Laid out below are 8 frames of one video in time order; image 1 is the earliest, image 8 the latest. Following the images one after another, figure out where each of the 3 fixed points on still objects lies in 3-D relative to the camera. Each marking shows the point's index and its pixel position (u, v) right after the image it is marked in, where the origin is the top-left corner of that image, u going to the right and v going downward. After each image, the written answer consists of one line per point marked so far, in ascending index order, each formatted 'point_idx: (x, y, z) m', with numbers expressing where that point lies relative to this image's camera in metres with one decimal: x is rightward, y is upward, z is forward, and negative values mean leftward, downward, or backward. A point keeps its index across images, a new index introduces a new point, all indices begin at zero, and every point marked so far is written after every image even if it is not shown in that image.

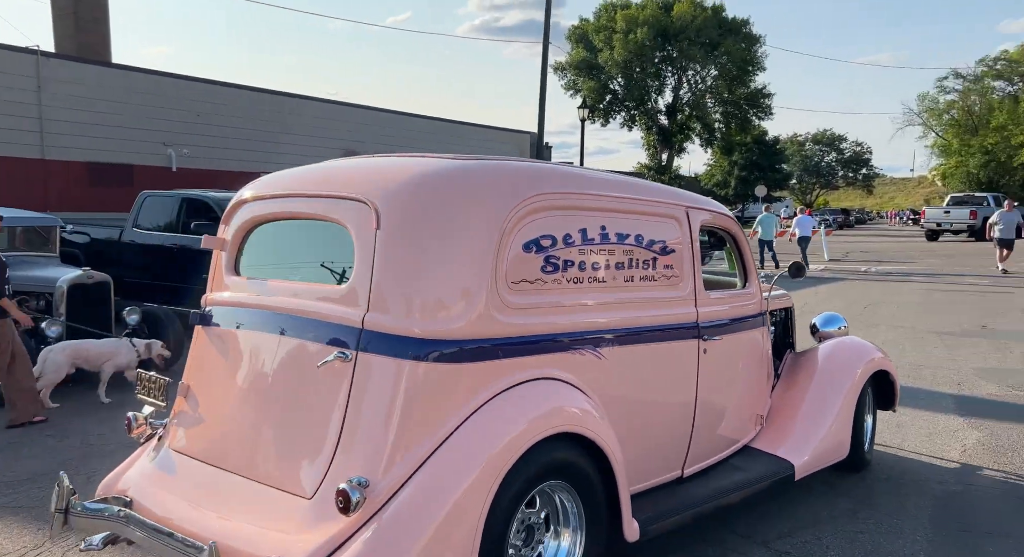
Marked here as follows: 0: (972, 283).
0: (+9.4, -0.2, +16.7) m
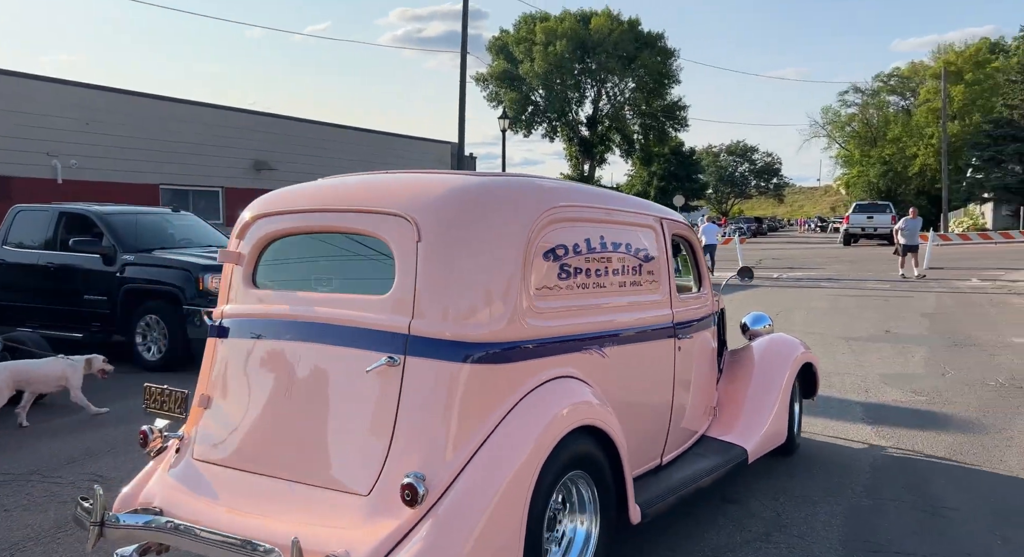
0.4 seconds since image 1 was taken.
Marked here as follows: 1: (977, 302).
0: (+7.9, -0.3, +17.7) m
1: (+8.1, -0.5, +14.2) m
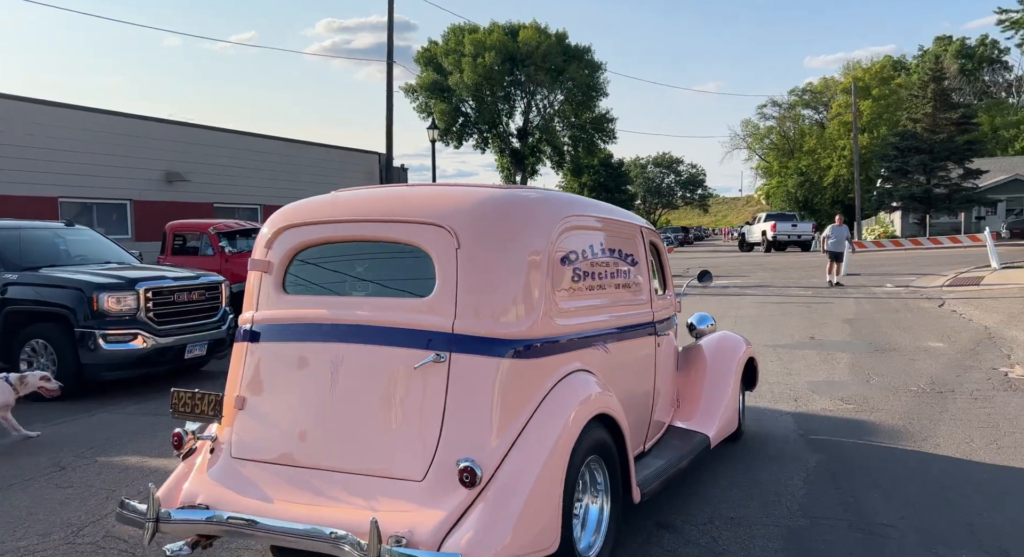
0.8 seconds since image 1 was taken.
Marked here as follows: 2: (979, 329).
0: (+6.5, -0.4, +18.3) m
1: (+6.9, -0.6, +14.9) m
2: (+6.7, -0.7, +11.7) m
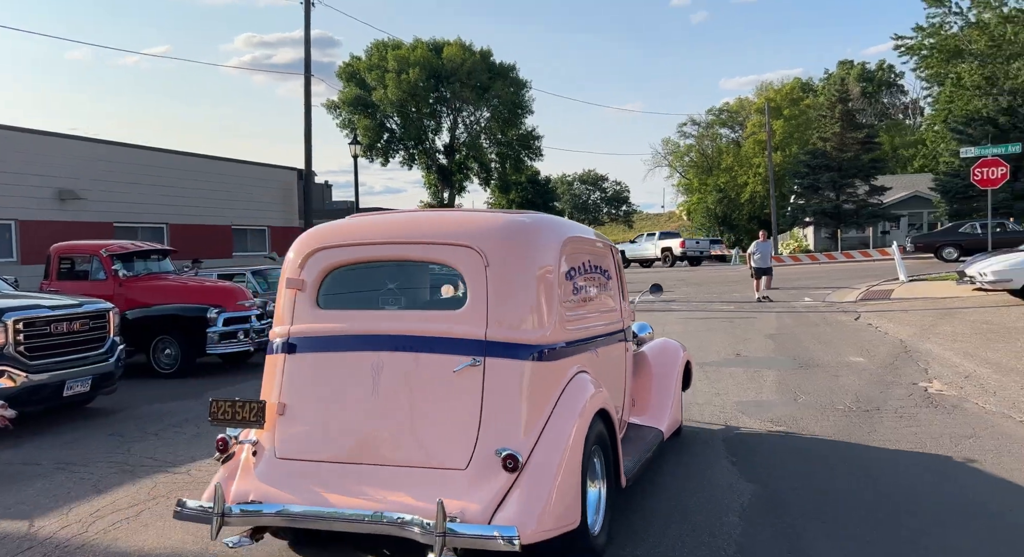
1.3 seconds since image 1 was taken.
0: (+4.9, -0.7, +18.7) m
1: (+5.7, -0.8, +15.4) m
2: (+5.8, -0.9, +12.1) m
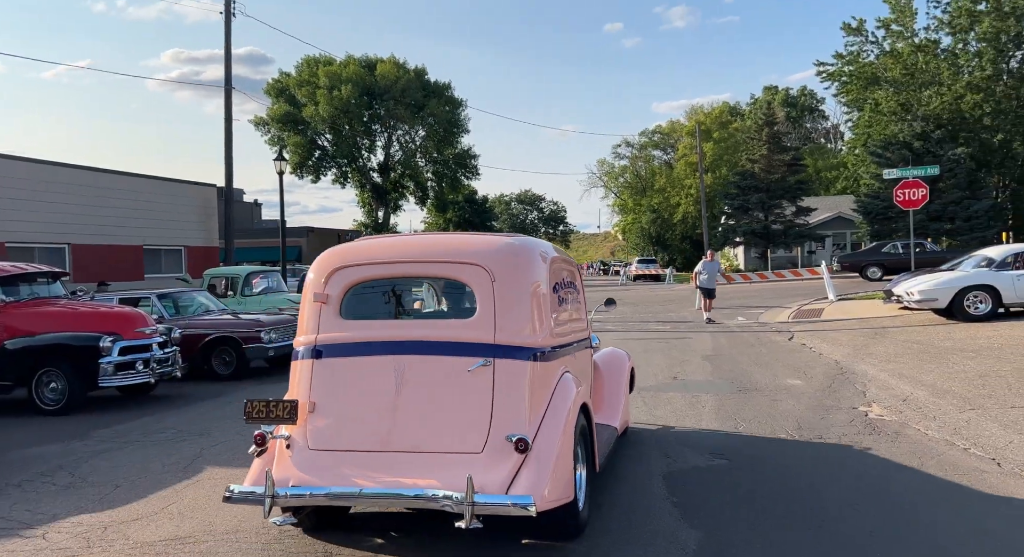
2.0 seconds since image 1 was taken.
0: (+3.5, -1.2, +18.8) m
1: (+4.6, -1.2, +15.5) m
2: (+4.9, -1.2, +12.3) m
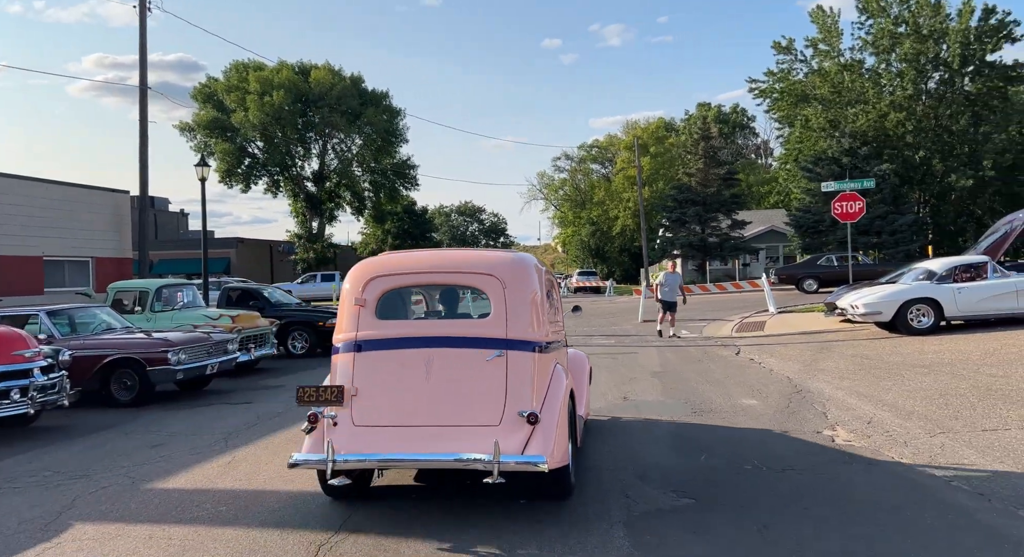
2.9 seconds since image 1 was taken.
0: (+2.2, -1.5, +18.4) m
1: (+3.5, -1.5, +15.2) m
2: (+4.0, -1.4, +12.0) m
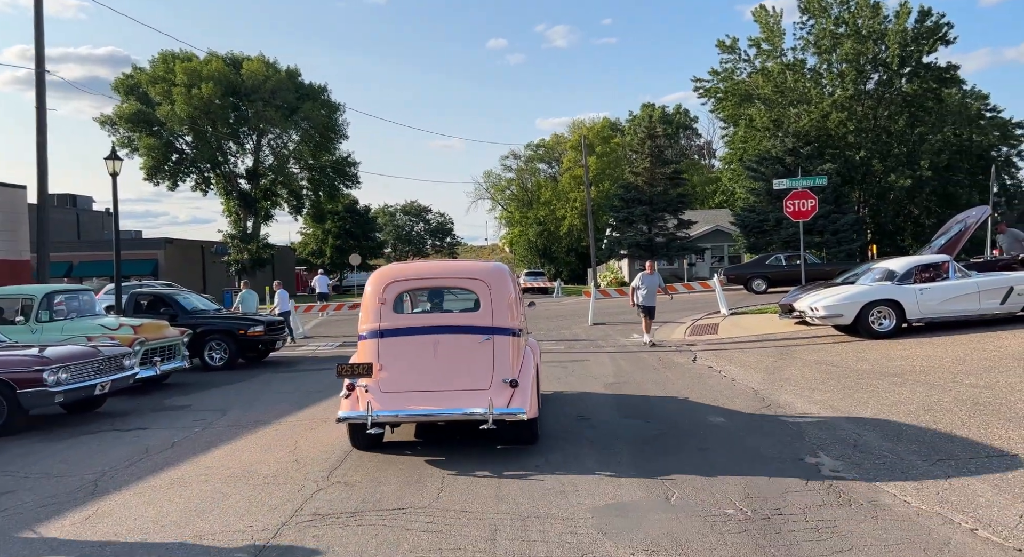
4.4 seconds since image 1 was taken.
0: (+0.9, -1.6, +17.3) m
1: (+2.4, -1.5, +14.1) m
2: (+3.2, -1.4, +11.0) m
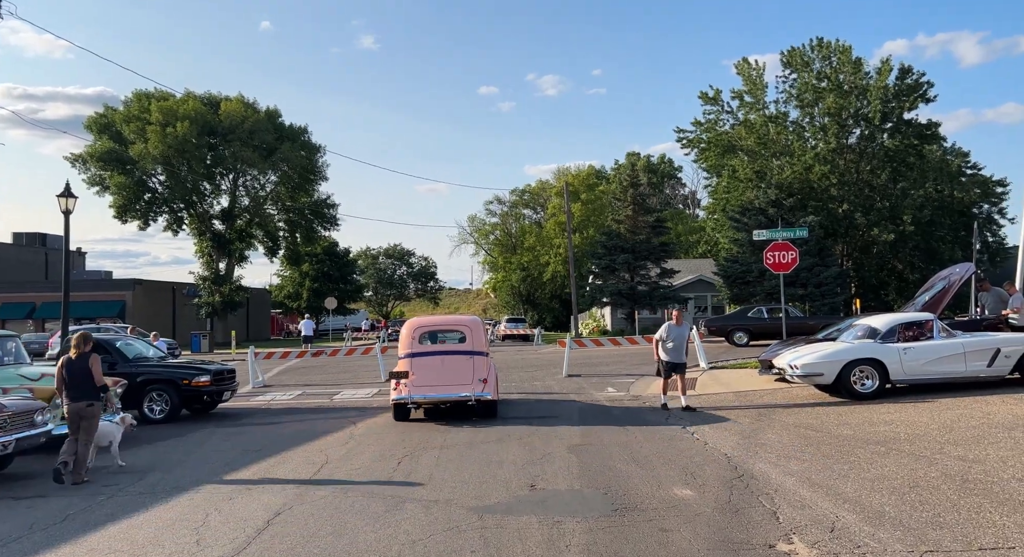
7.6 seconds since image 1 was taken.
0: (+0.2, -2.6, +16.1) m
1: (+1.7, -2.4, +13.0) m
2: (+2.6, -2.2, +9.9) m
